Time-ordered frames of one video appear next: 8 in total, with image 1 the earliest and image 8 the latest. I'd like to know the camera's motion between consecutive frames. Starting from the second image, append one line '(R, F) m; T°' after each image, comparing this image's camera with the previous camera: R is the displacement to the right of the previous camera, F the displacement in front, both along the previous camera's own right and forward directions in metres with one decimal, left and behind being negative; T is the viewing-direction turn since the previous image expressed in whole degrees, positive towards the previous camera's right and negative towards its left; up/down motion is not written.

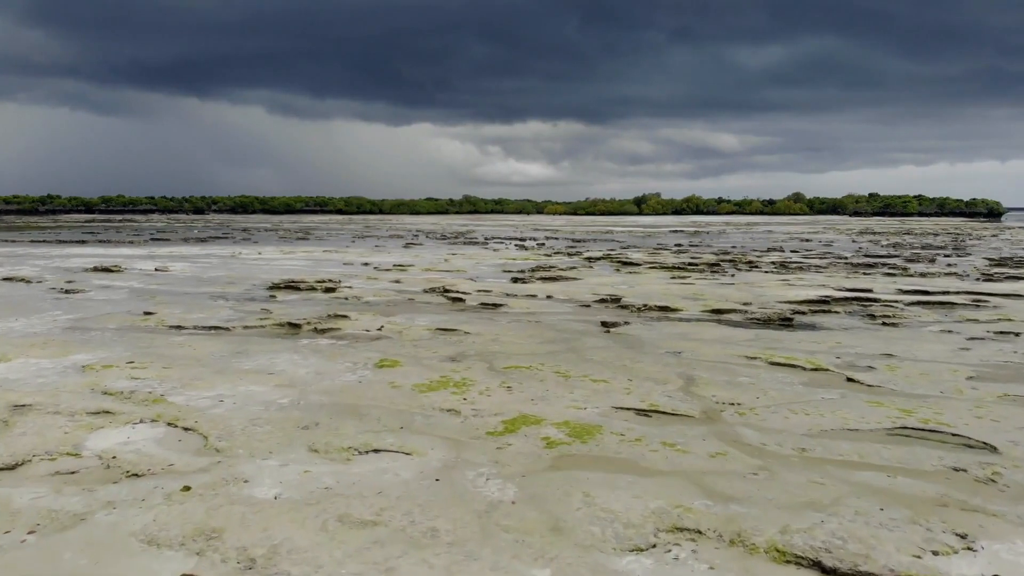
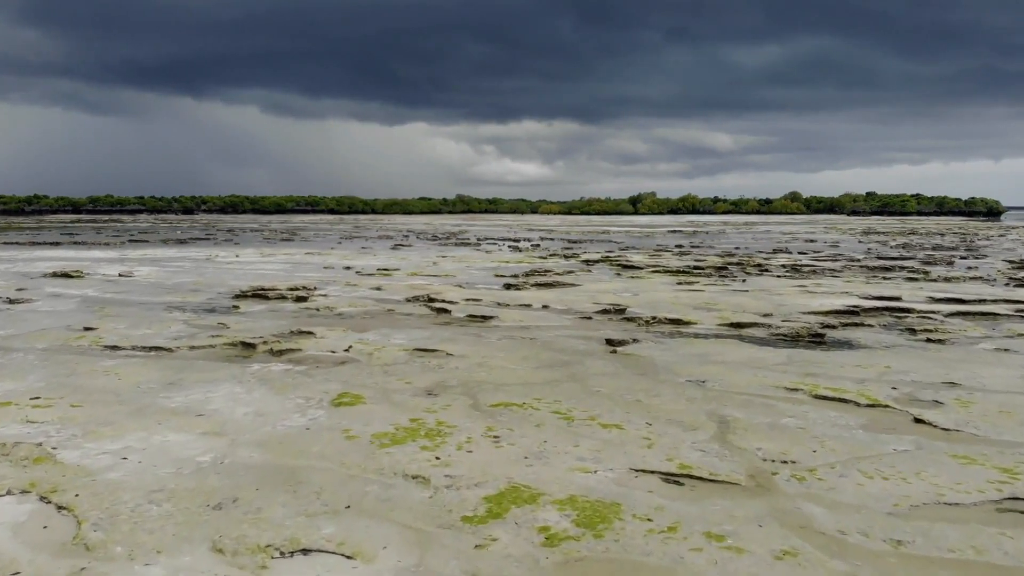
(+0.1, +2.3) m; 0°
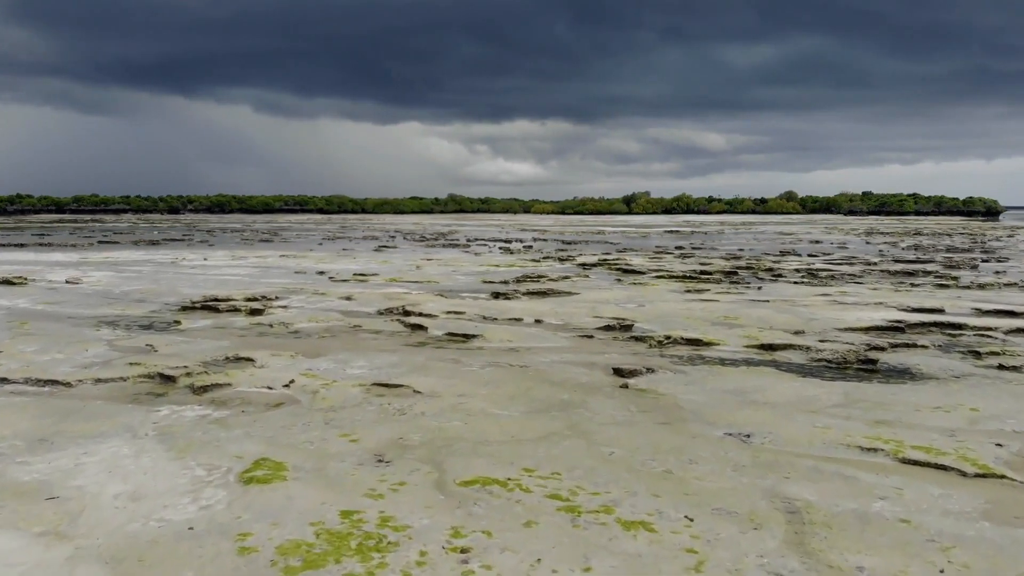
(+0.1, +2.8) m; 0°
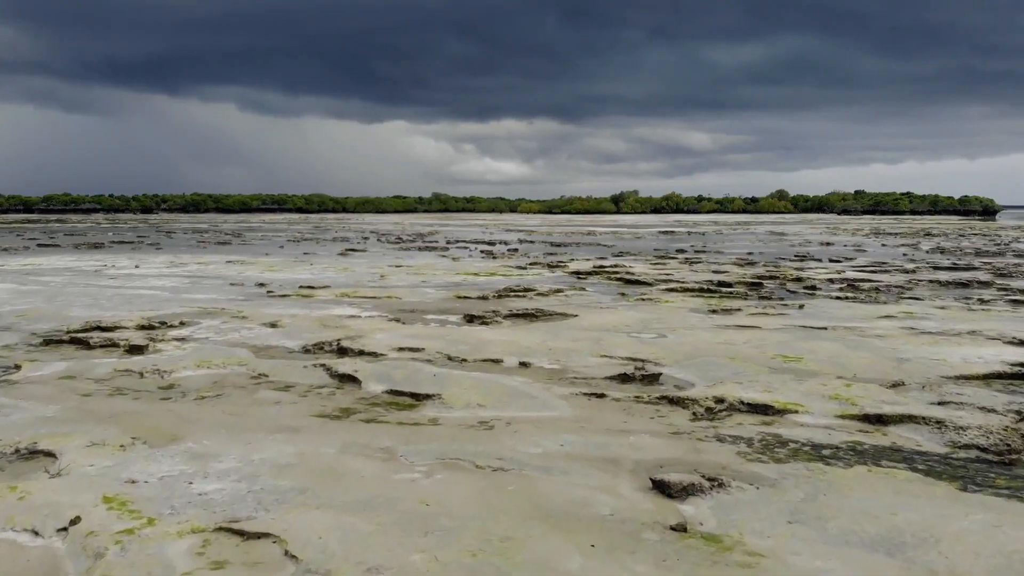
(+0.2, +4.8) m; +1°
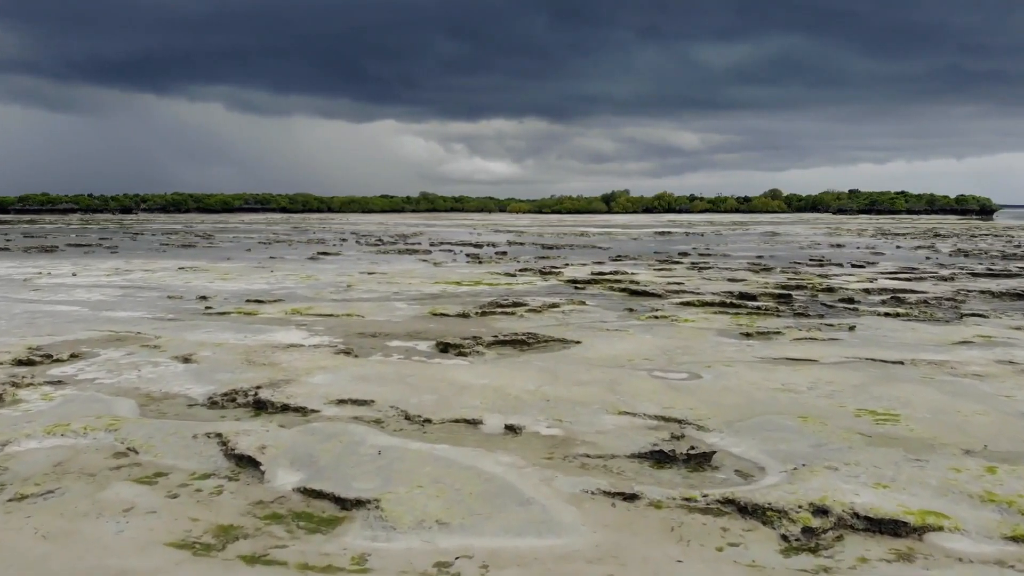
(+0.1, +3.4) m; +1°
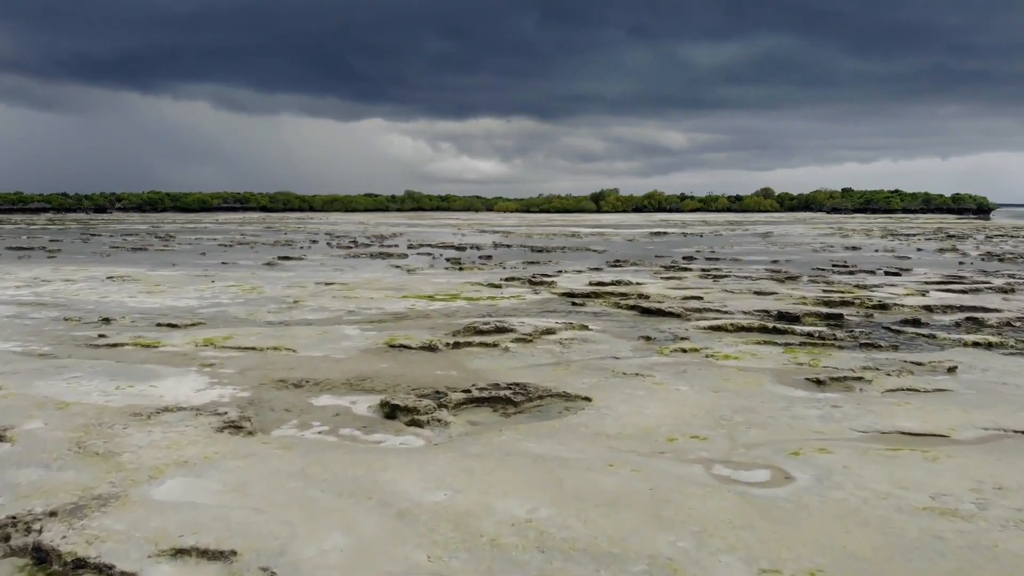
(+0.1, +3.9) m; +1°
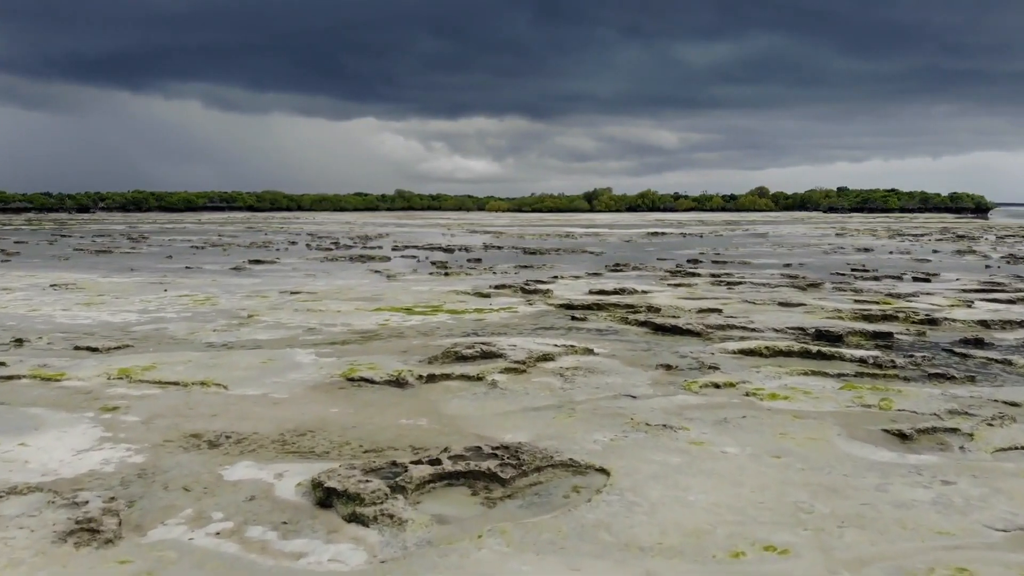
(0.0, +2.5) m; 0°
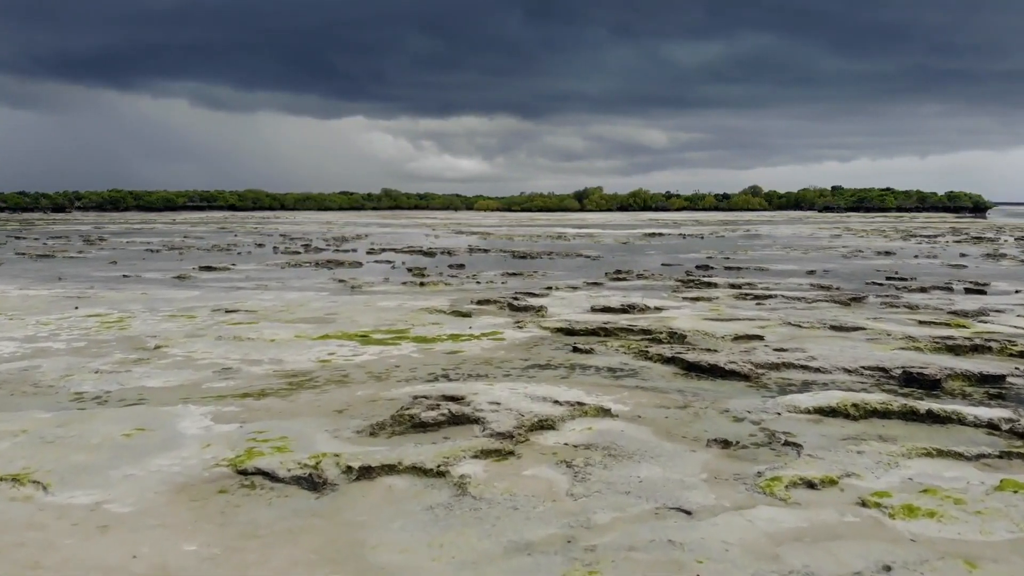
(+0.1, +3.4) m; +1°
